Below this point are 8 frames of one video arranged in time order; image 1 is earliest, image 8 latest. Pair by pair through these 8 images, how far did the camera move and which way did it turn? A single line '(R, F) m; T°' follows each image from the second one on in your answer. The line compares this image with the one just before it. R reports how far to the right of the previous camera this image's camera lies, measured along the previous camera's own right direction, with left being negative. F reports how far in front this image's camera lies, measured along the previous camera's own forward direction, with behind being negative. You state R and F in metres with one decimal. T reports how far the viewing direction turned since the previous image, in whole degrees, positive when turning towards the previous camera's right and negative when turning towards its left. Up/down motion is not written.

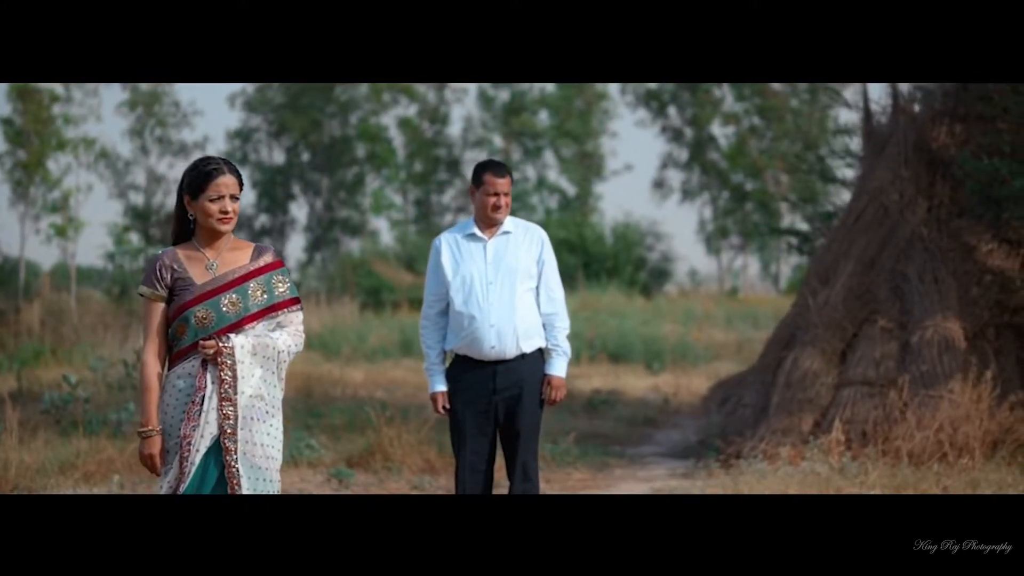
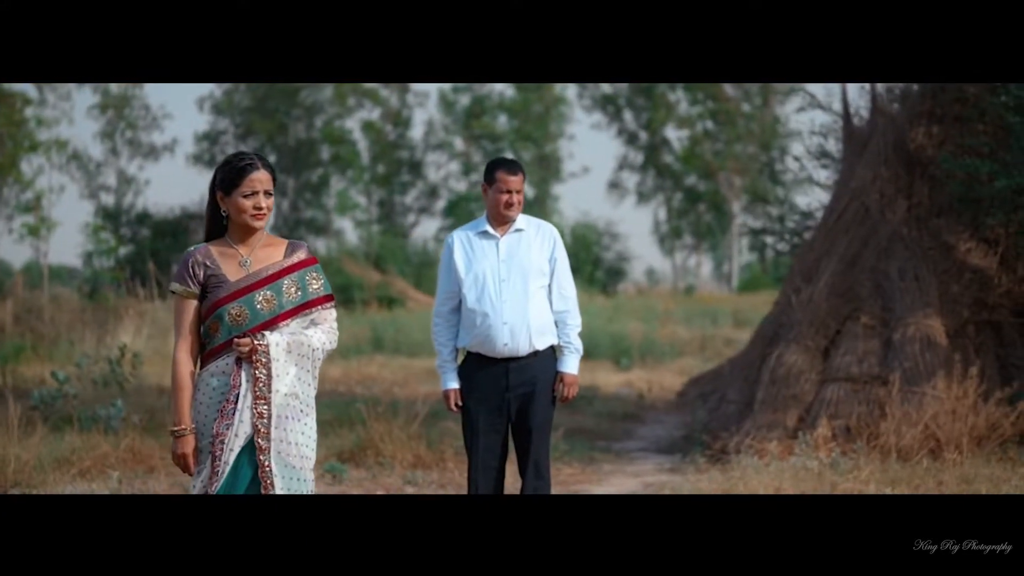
(-0.3, 0.0) m; +3°
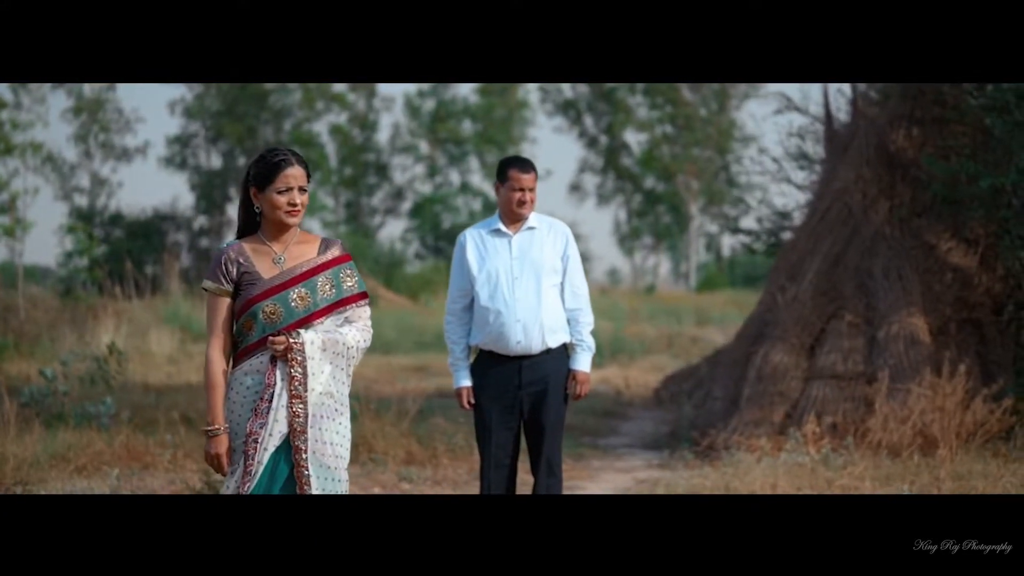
(-0.3, 0.0) m; +2°
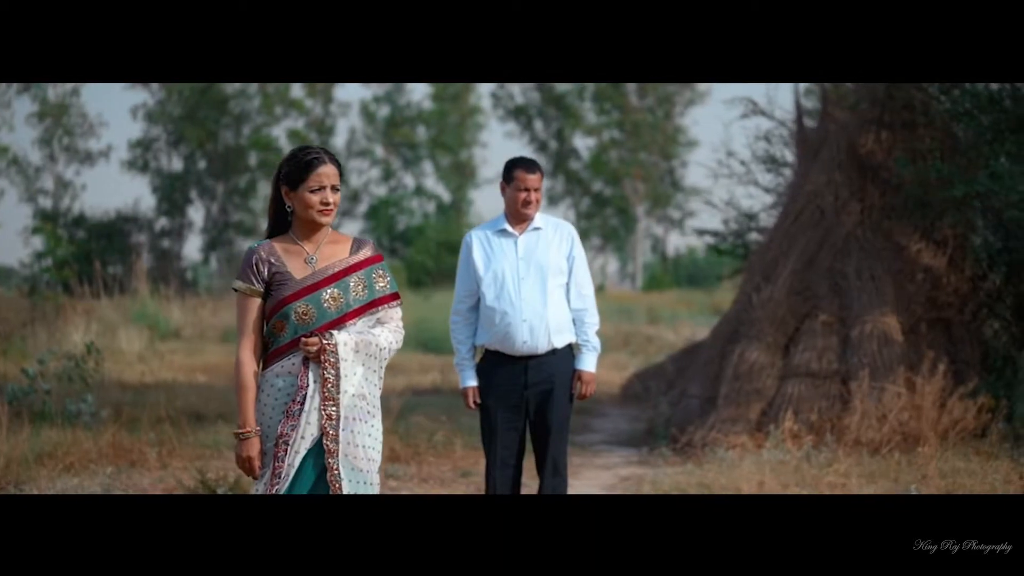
(-0.3, 0.0) m; +3°
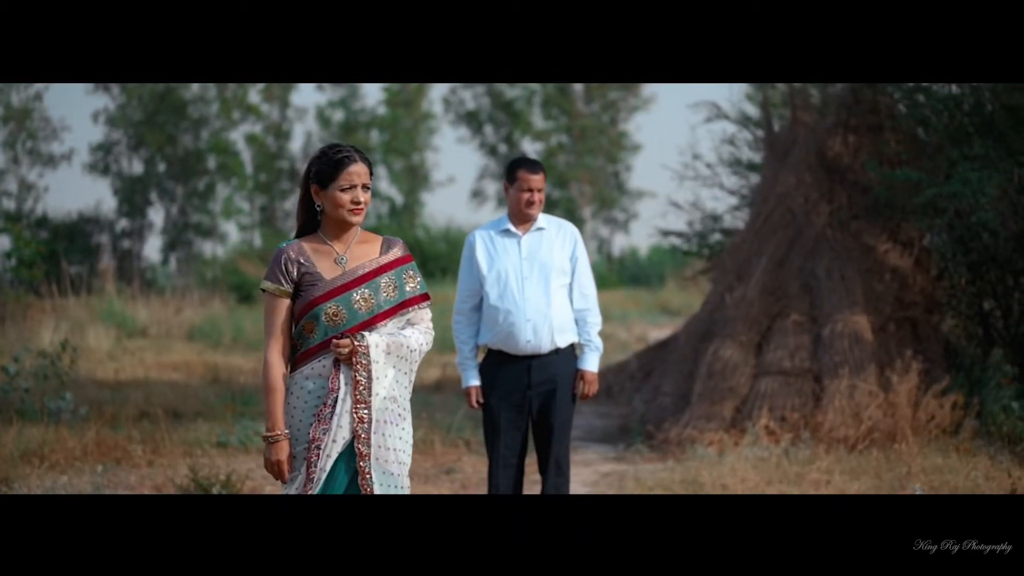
(-0.3, -0.1) m; +3°
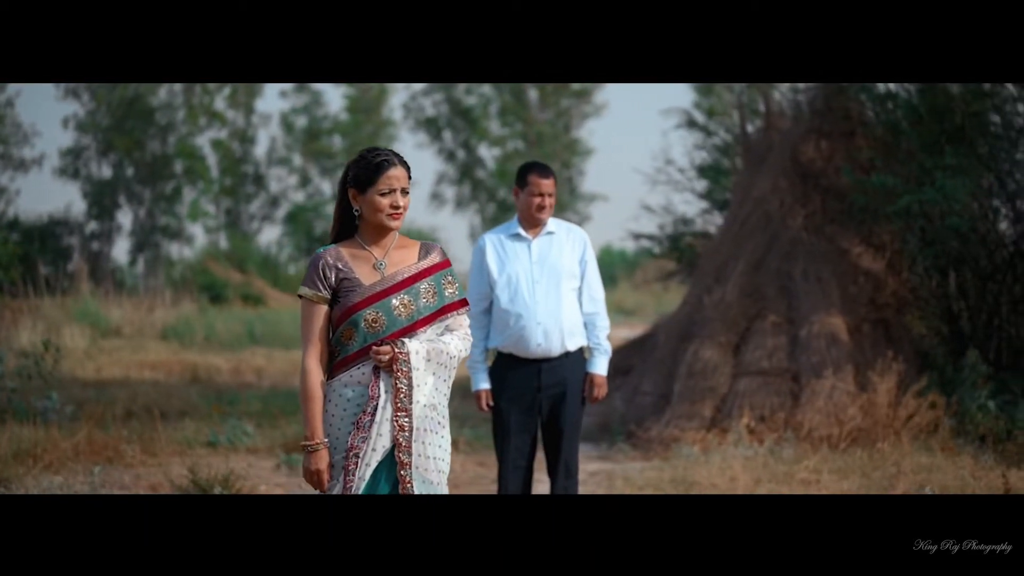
(-0.4, -0.1) m; +3°
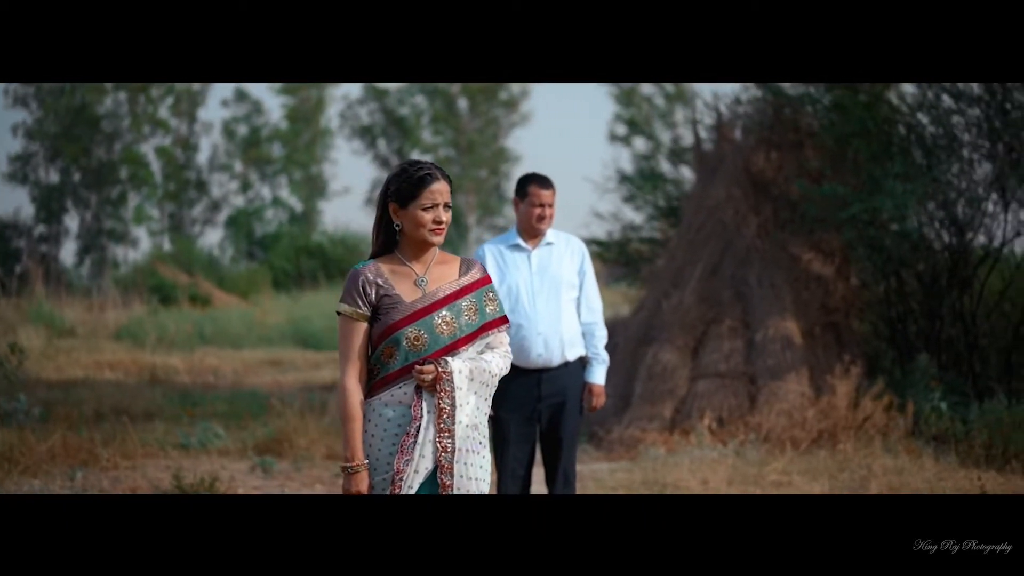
(-0.5, -0.1) m; +4°
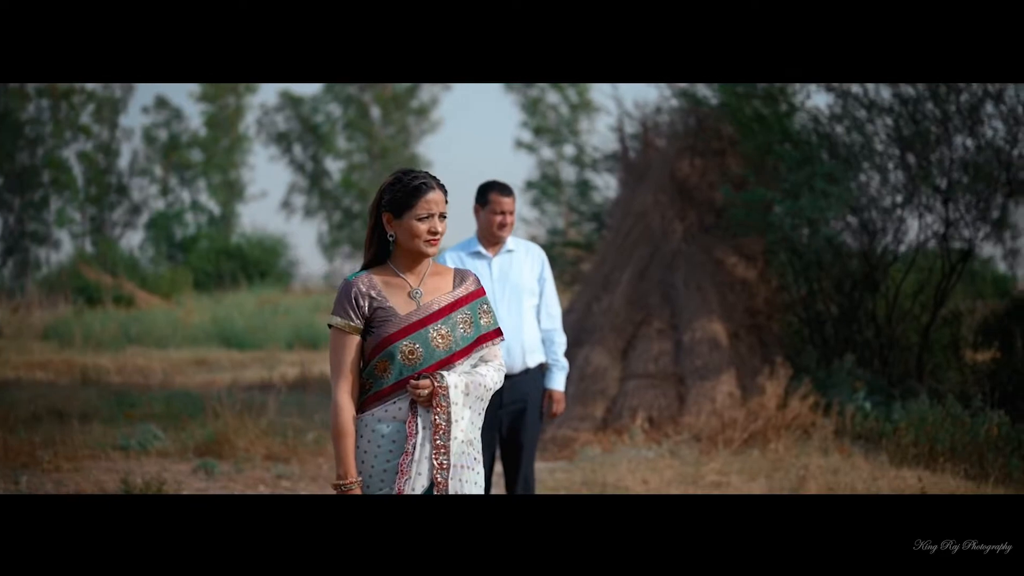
(-0.4, -0.1) m; +5°
